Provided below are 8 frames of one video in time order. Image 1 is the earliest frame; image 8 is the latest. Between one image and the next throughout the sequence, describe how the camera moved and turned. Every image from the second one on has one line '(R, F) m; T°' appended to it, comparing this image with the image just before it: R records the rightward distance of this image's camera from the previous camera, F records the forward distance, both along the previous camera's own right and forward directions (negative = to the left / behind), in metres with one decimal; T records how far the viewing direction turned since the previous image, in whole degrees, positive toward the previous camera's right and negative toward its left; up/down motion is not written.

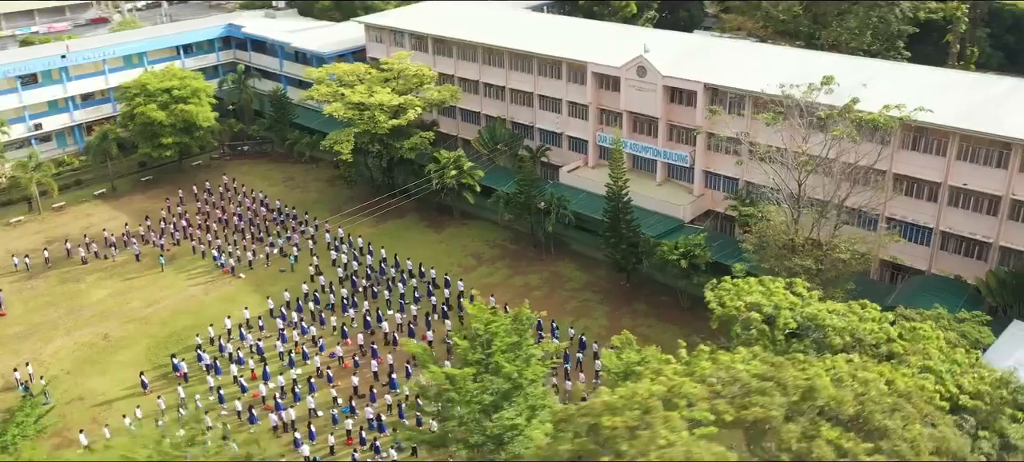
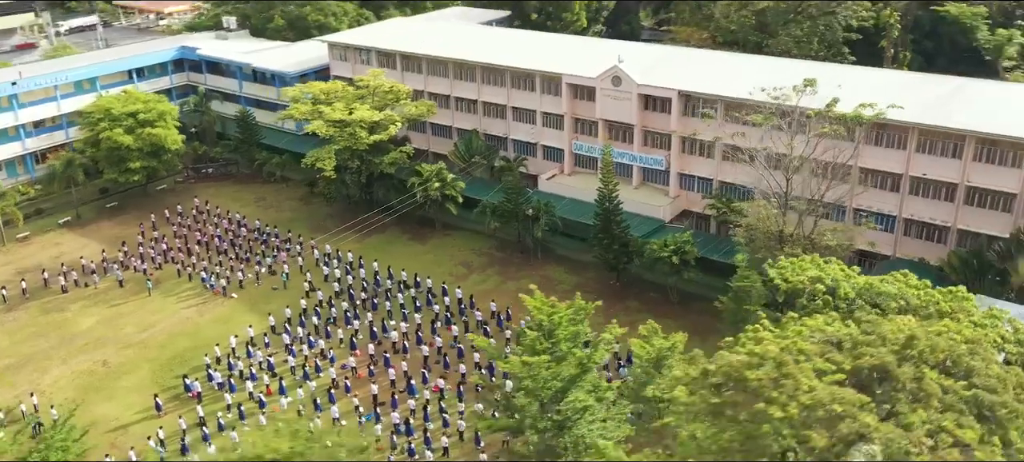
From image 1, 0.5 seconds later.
(-2.8, -0.9) m; +6°
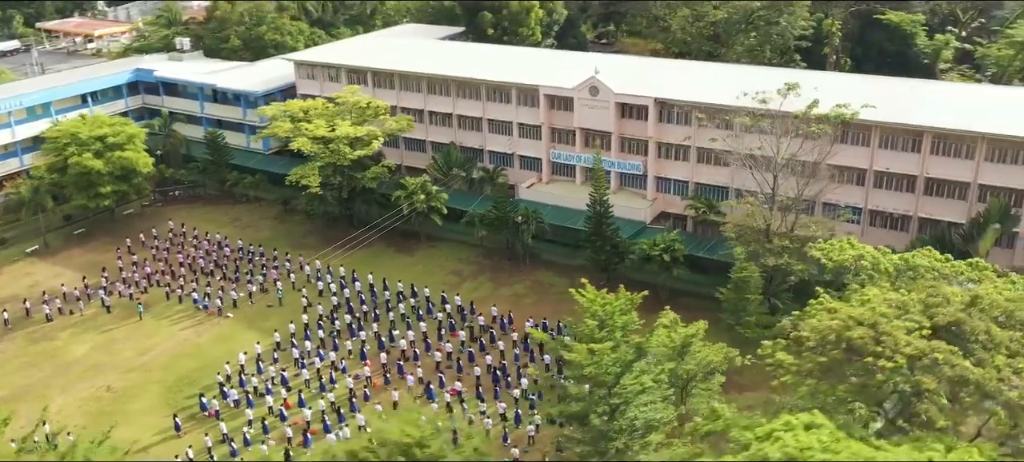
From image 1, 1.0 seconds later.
(-2.8, -0.9) m; +5°
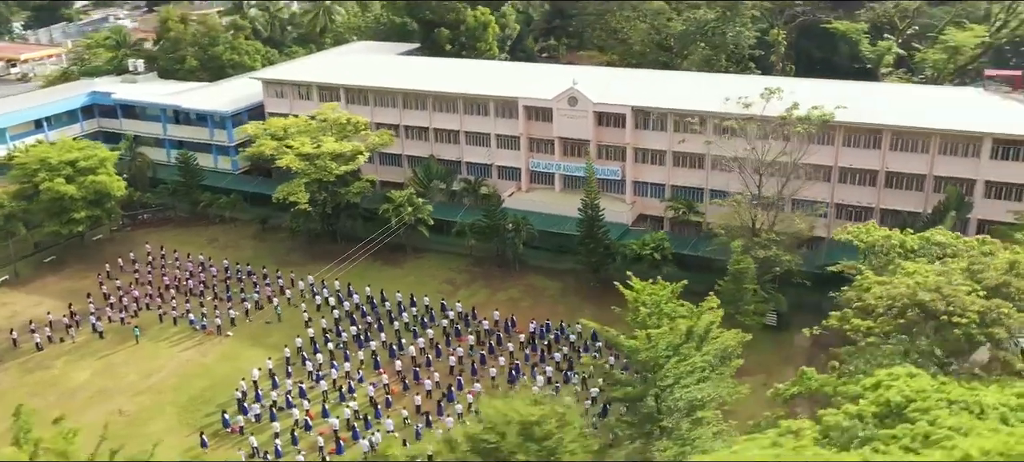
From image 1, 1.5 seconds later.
(-3.0, -1.0) m; +6°
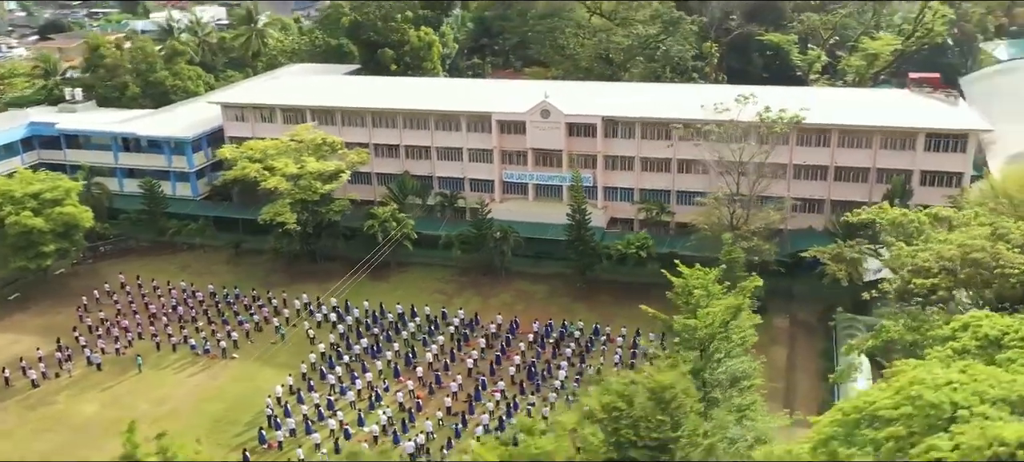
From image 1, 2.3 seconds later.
(-4.4, -1.3) m; +8°
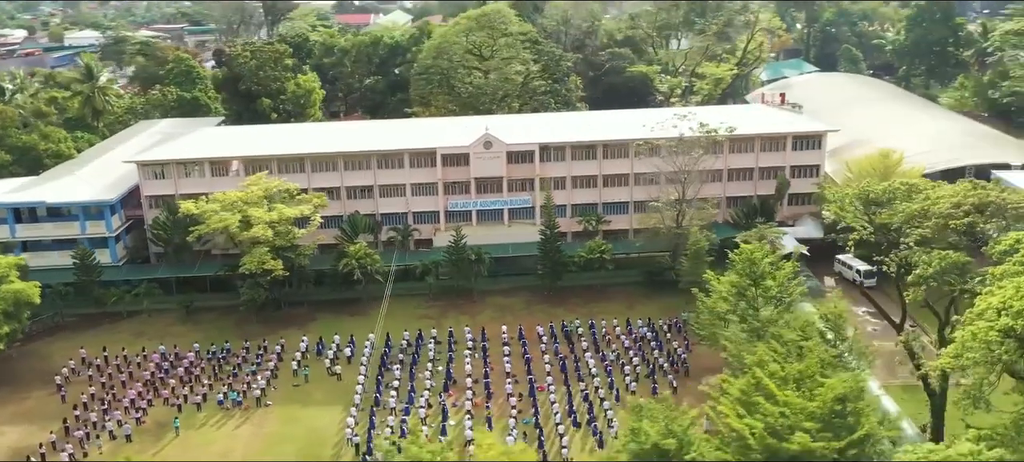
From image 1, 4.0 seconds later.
(-11.3, -1.9) m; +18°
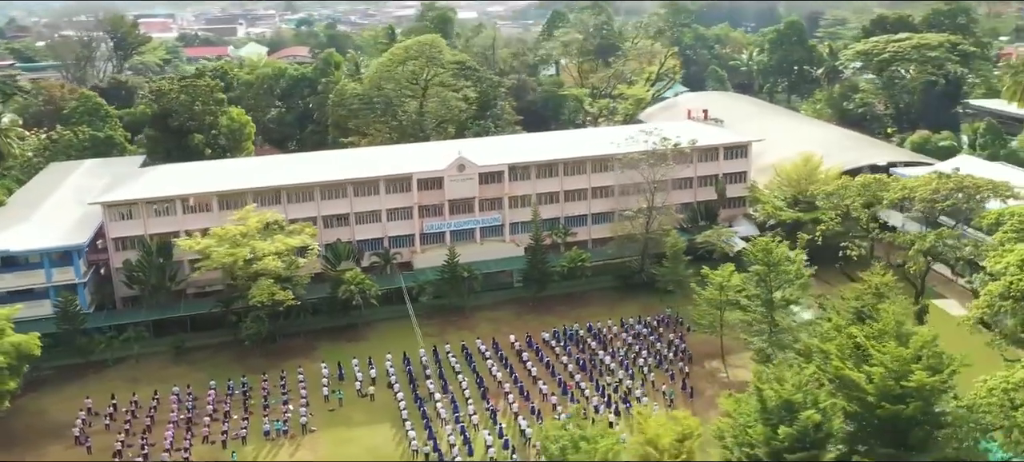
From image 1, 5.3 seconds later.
(-8.0, -1.7) m; +12°
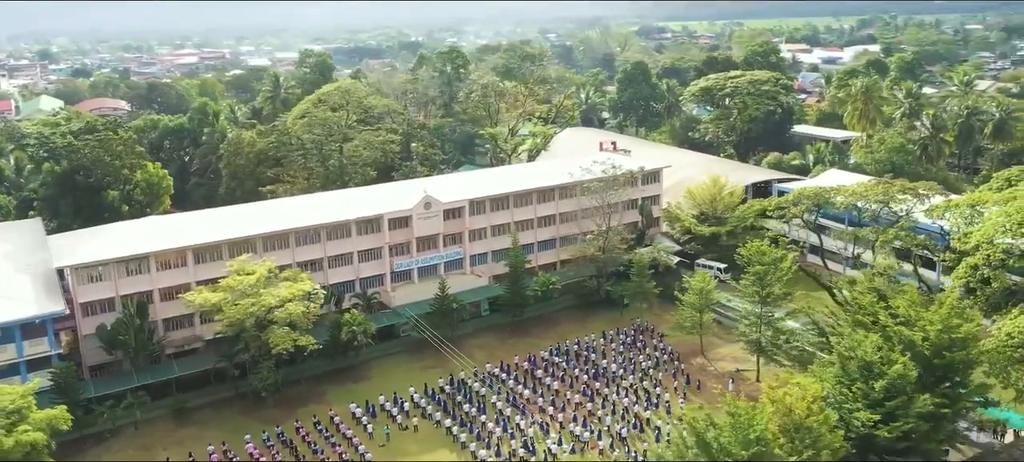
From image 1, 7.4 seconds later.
(-10.8, -1.5) m; +15°
